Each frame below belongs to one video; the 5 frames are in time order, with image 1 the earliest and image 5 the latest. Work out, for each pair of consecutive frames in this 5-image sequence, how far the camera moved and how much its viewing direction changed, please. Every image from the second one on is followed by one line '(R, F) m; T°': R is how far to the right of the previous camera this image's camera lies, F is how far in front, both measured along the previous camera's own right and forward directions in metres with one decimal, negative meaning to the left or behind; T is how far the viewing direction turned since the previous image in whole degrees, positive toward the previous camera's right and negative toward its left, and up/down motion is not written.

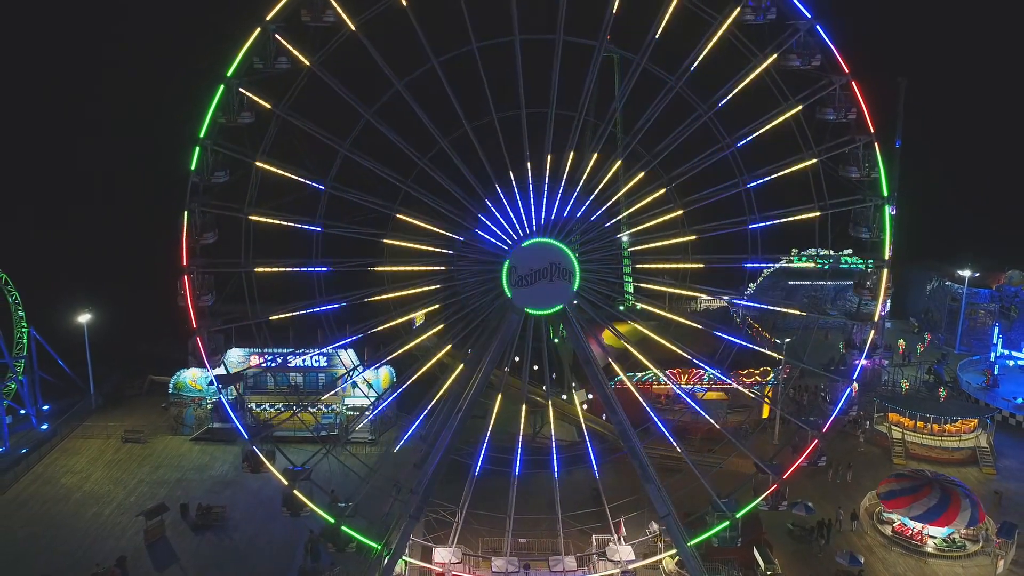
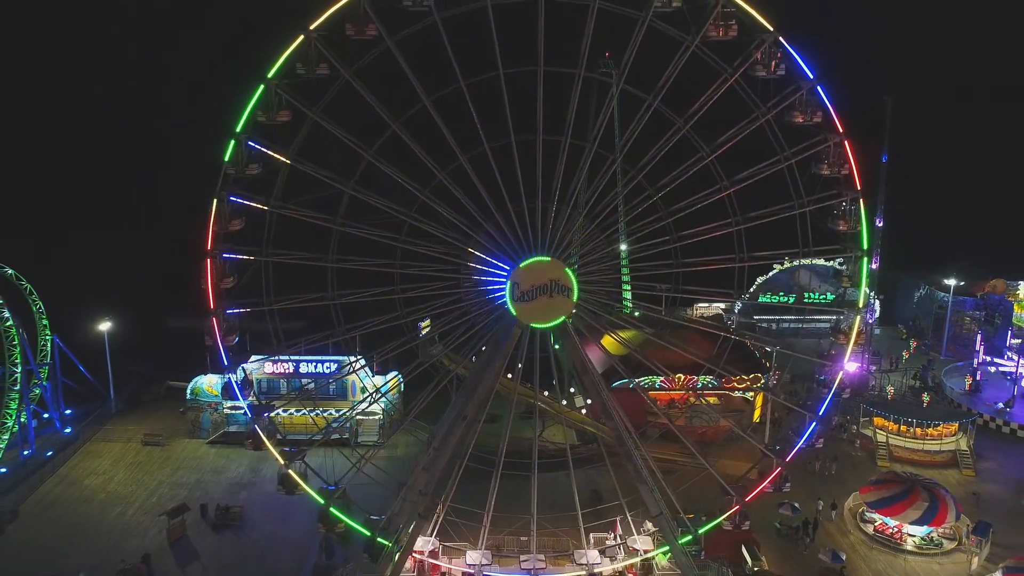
(0.0, -0.9) m; 0°
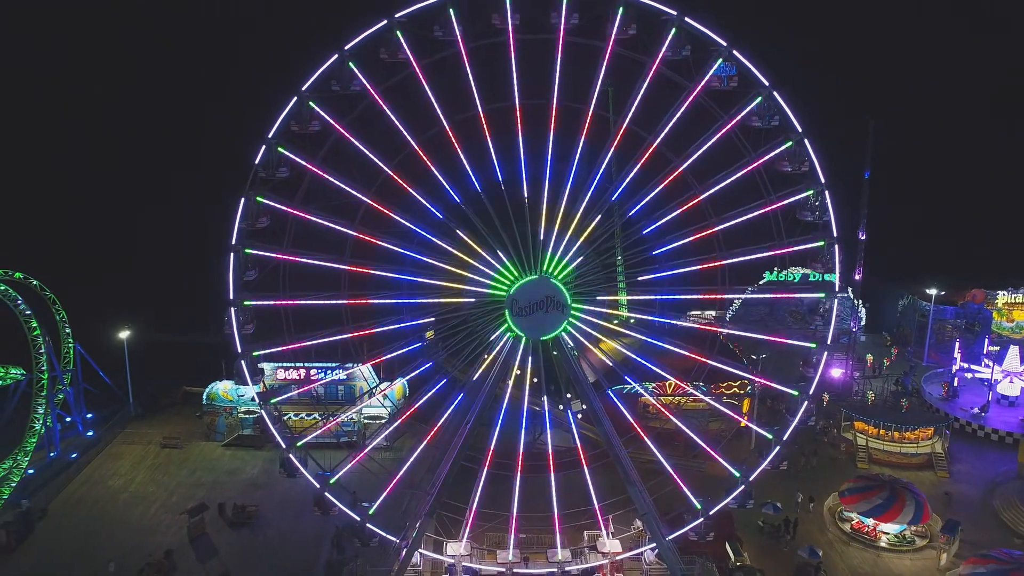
(+0.1, -1.1) m; 0°
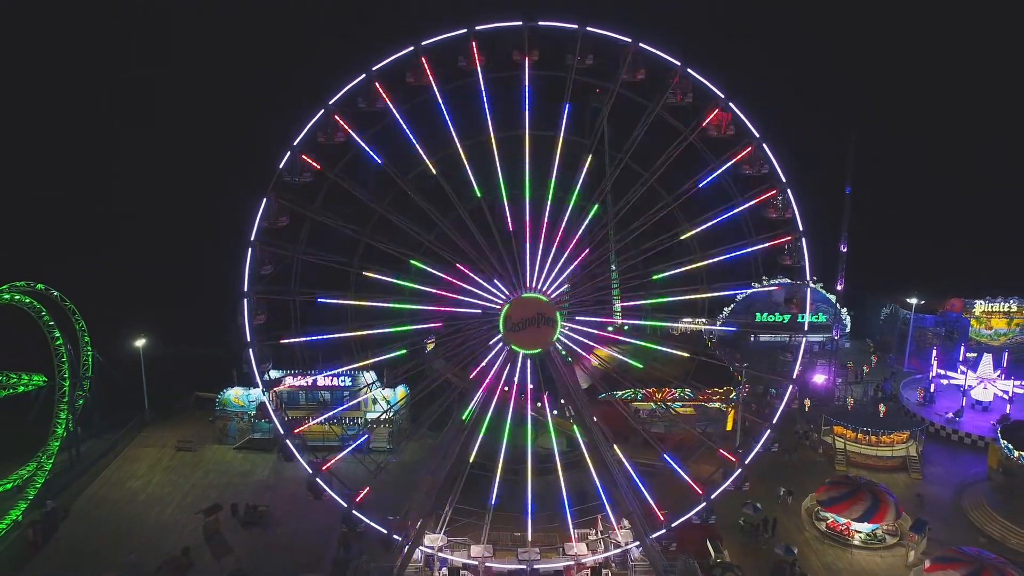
(+0.2, -1.2) m; 0°
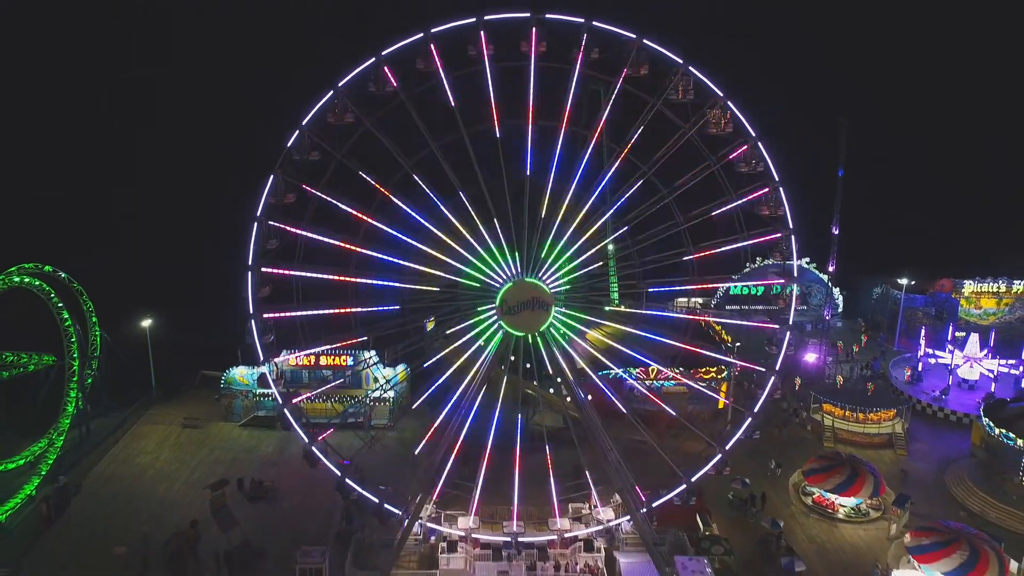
(+0.1, -0.5) m; 0°
